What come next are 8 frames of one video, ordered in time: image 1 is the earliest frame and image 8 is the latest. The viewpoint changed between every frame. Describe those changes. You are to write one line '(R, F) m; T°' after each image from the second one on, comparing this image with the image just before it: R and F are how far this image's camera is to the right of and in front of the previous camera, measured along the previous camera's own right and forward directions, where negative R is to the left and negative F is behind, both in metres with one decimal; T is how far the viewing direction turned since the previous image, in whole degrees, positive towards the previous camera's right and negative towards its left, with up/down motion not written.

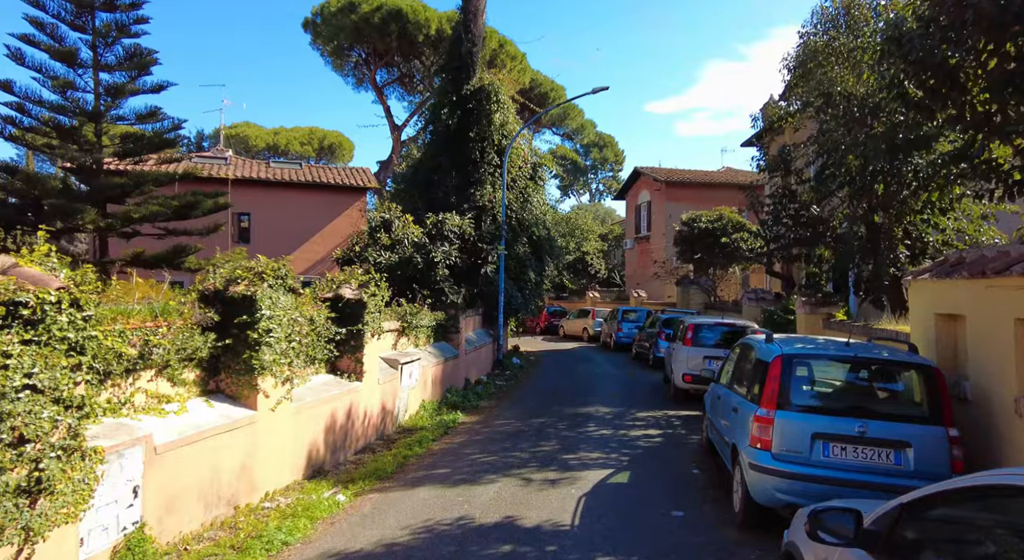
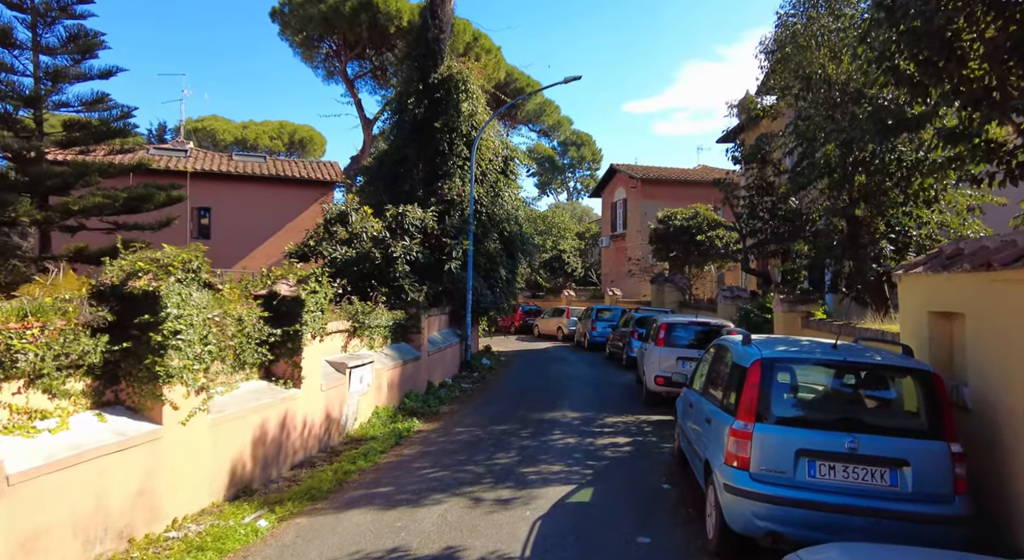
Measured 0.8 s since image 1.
(+0.3, +0.7) m; +2°
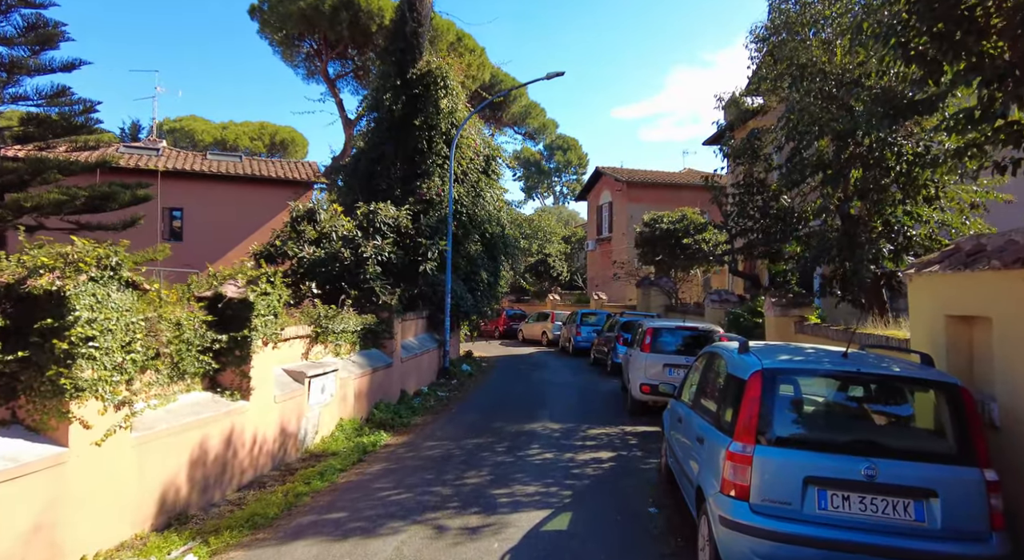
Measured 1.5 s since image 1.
(+0.2, +0.7) m; +1°
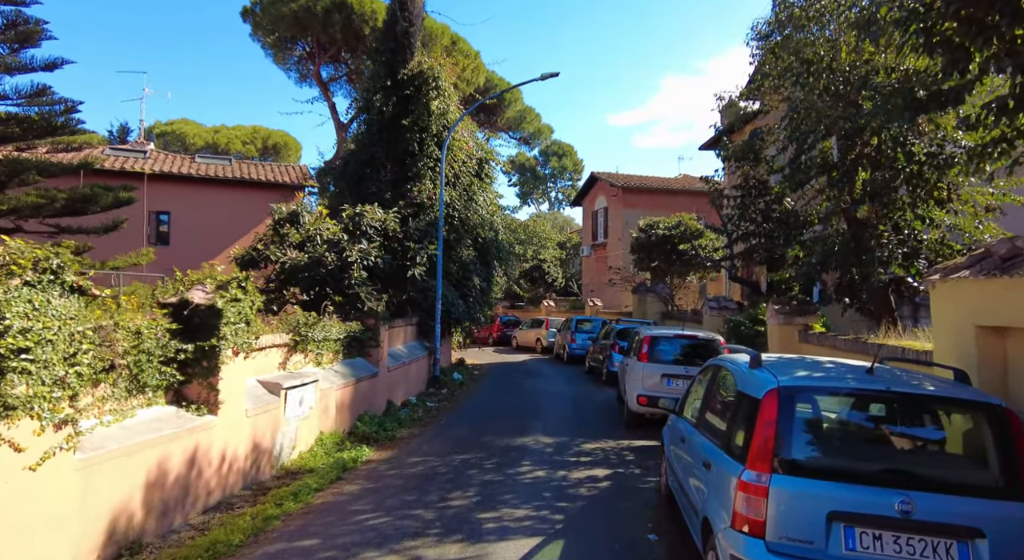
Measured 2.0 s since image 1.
(+0.1, +0.5) m; 0°
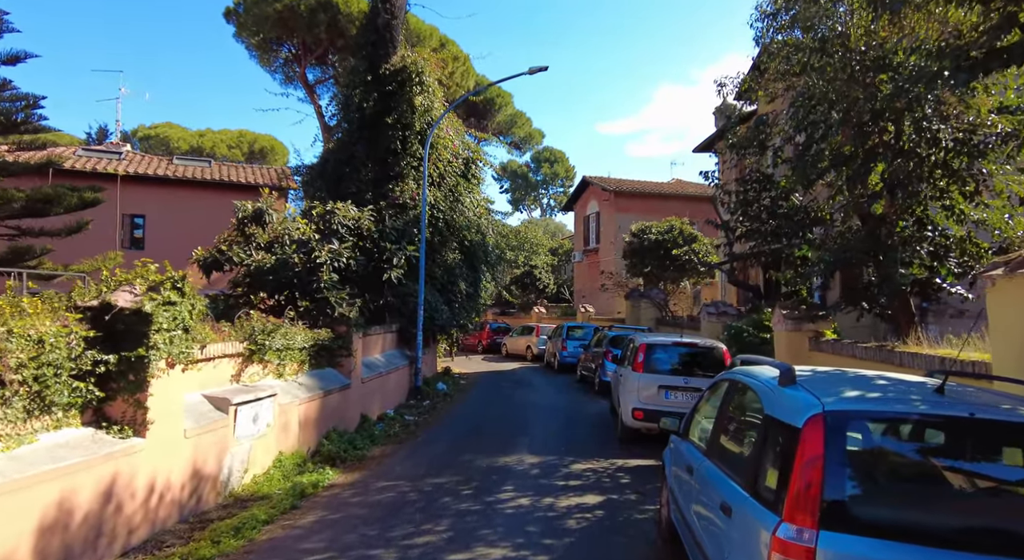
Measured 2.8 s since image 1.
(+0.1, +0.9) m; +1°
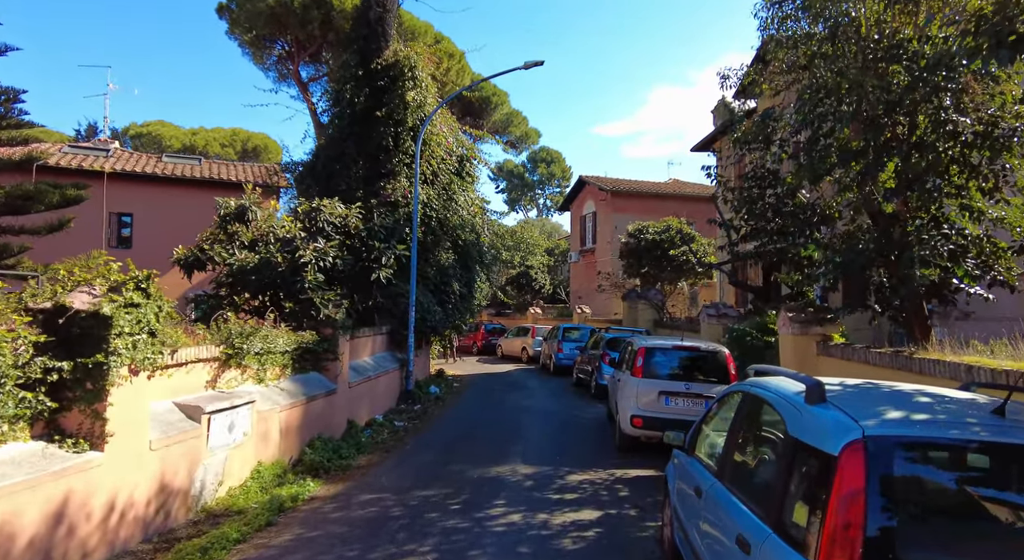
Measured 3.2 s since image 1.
(0.0, +0.4) m; 0°
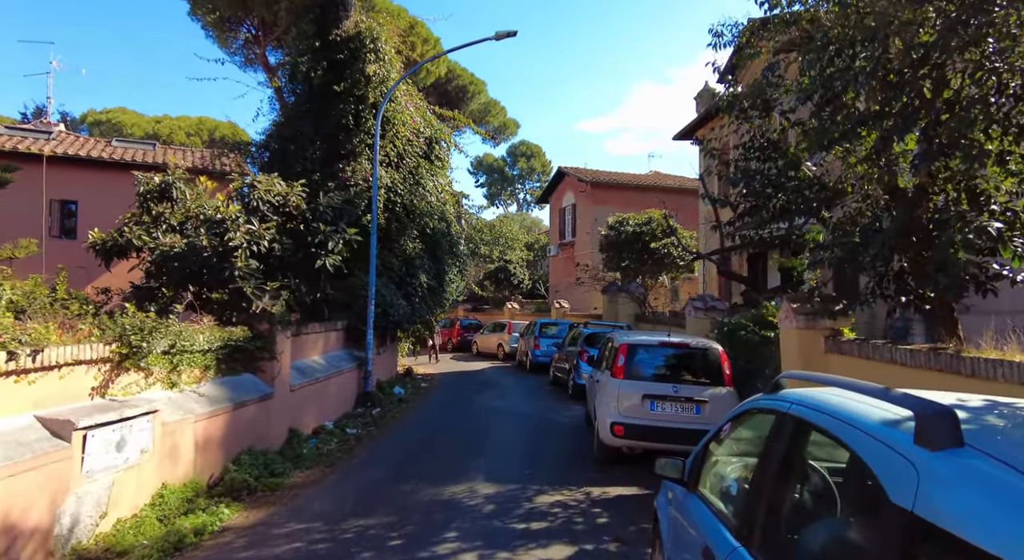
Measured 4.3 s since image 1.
(+0.2, +1.2) m; +2°
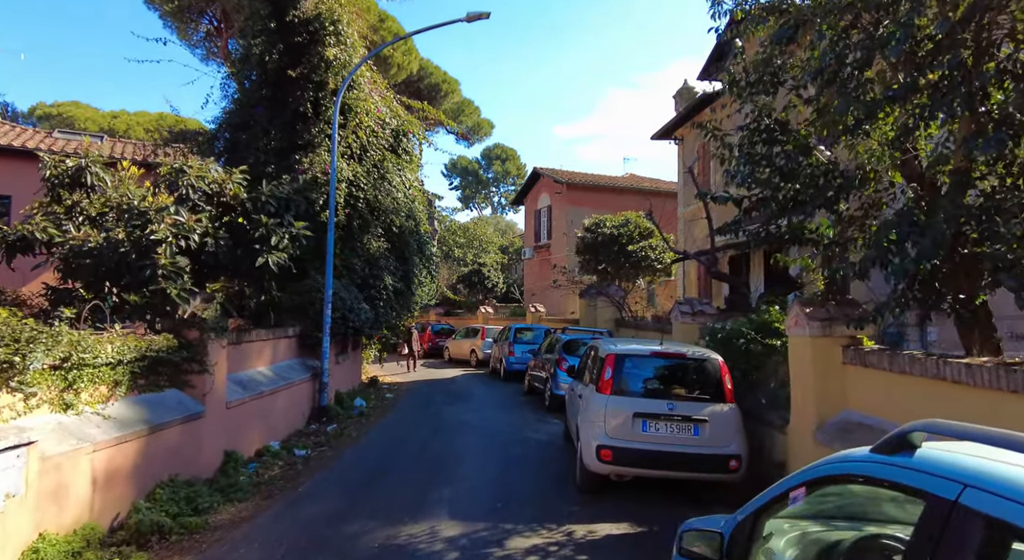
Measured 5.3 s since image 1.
(0.0, +1.1) m; +2°
